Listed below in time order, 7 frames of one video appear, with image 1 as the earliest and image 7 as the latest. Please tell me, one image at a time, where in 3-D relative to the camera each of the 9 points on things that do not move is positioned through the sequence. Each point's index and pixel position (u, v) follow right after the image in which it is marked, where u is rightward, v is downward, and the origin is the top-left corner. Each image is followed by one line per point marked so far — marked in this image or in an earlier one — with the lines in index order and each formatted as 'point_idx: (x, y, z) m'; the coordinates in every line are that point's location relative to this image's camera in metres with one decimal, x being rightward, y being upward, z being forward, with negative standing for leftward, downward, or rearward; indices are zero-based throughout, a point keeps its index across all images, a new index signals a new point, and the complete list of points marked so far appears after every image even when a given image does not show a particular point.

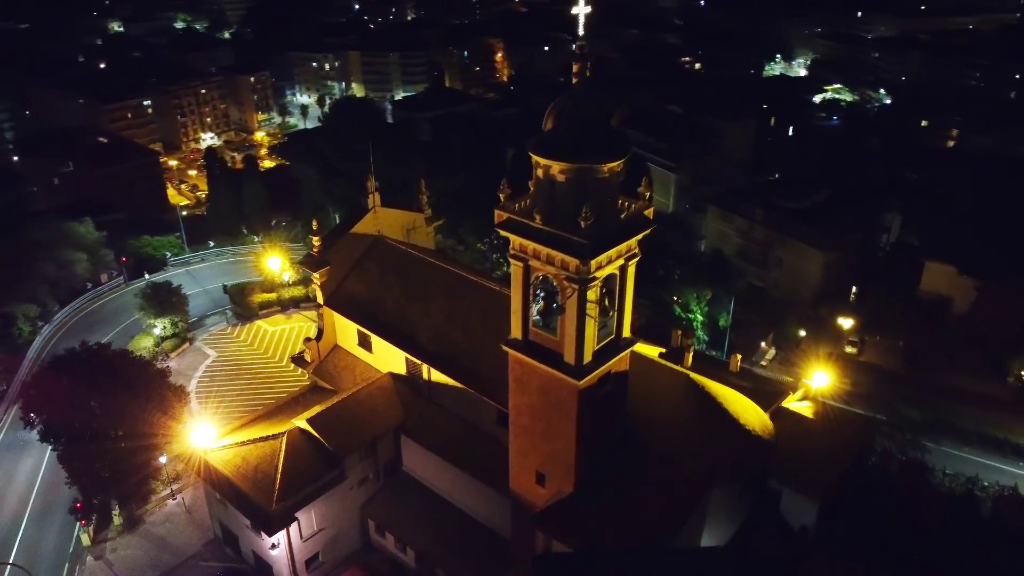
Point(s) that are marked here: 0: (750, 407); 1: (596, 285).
0: (+4.8, -2.3, +16.7) m
1: (+1.3, 0.0, +13.3) m
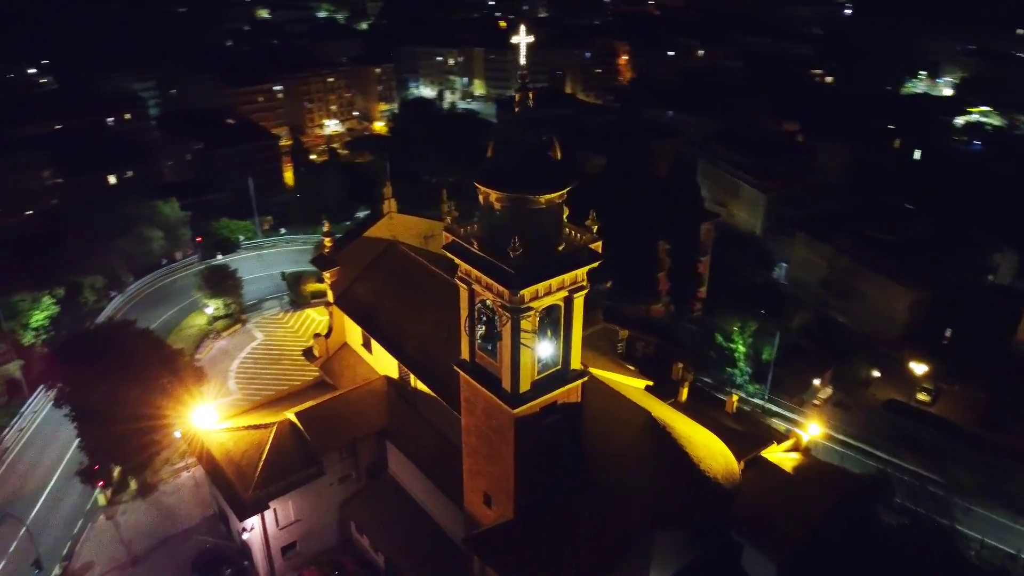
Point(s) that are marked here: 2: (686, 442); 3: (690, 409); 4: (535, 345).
0: (+4.1, -3.1, +16.1) m
1: (+0.3, -0.4, +13.1) m
2: (+3.4, -2.9, +15.4) m
3: (+4.0, -2.8, +18.7) m
4: (+0.3, -1.0, +13.4) m
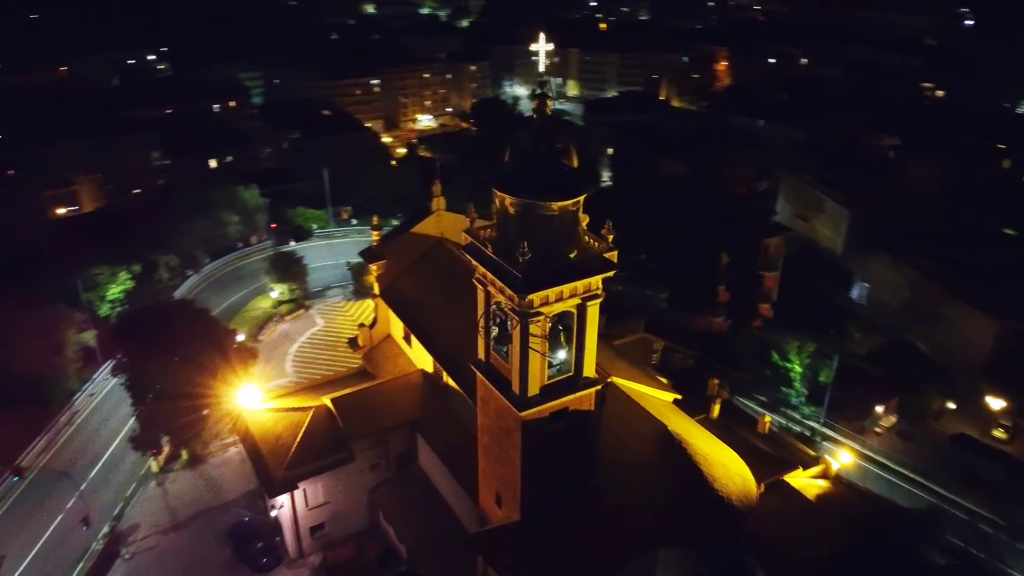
0: (+4.3, -3.5, +15.8) m
1: (+0.5, -0.5, +13.2) m
2: (+3.6, -3.2, +15.2) m
3: (+4.6, -3.1, +18.4) m
4: (+0.5, -1.0, +13.5) m
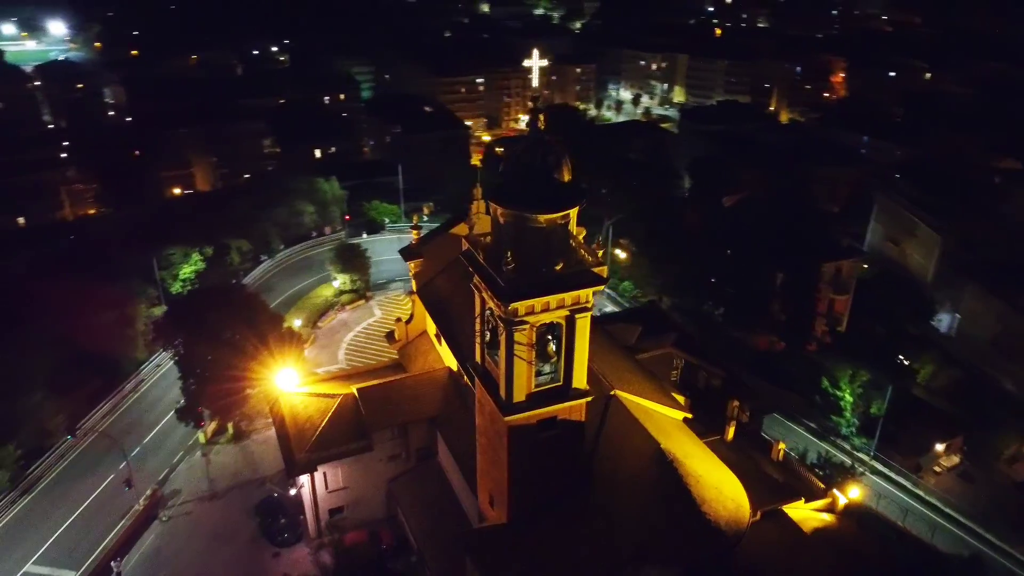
0: (+4.2, -3.9, +15.5) m
1: (+0.3, -0.7, +13.5) m
2: (+3.4, -3.5, +15.1) m
3: (+4.8, -3.6, +18.1) m
4: (+0.3, -1.2, +13.8) m
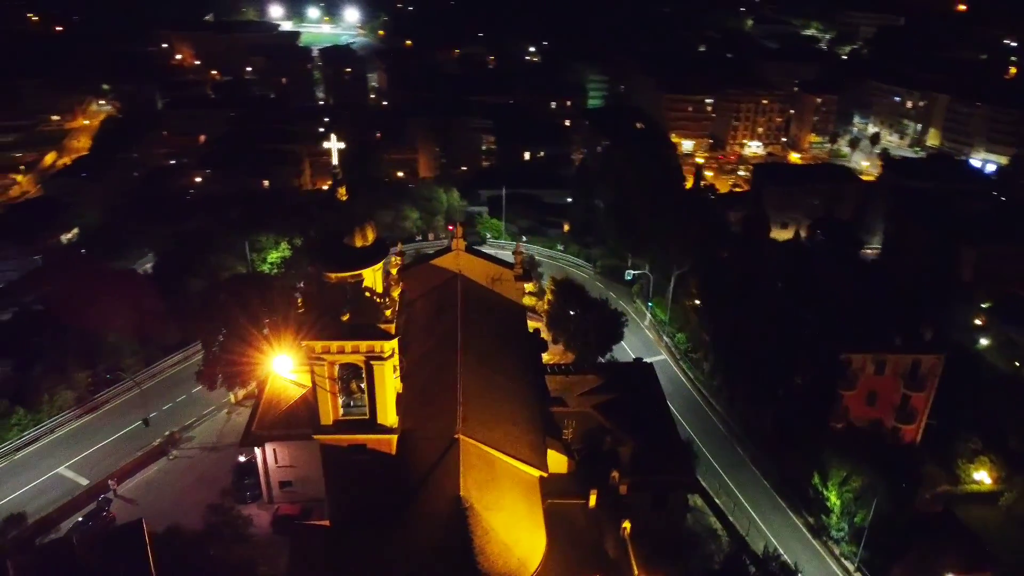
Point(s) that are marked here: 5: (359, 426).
0: (+0.3, -5.4, +16.6) m
1: (-3.5, -1.5, +15.7) m
2: (-0.6, -4.9, +16.4) m
3: (+1.6, -5.2, +18.9) m
4: (-3.5, -2.0, +16.0) m
5: (-3.0, -2.8, +16.5) m
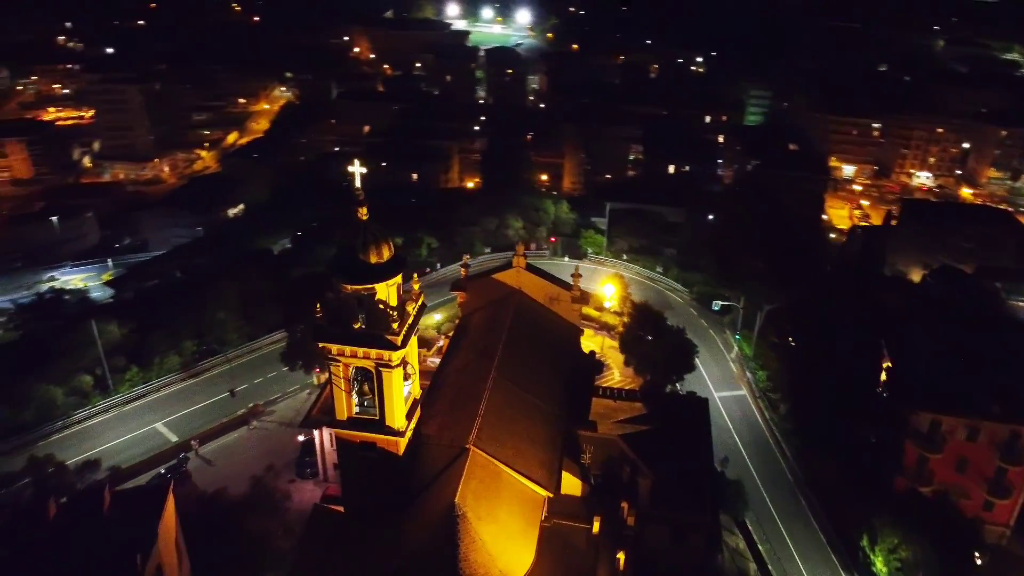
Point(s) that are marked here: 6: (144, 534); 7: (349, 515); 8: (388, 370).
0: (-0.1, -5.9, +17.4) m
1: (-3.5, -1.7, +17.2) m
2: (-0.9, -5.3, +17.3) m
3: (+1.7, -5.9, +19.4) m
4: (-3.5, -2.2, +17.5) m
5: (-3.1, -3.0, +17.9) m
6: (-7.9, -5.3, +17.5) m
7: (-3.6, -5.5, +19.0) m
8: (-2.6, -1.7, +16.9) m
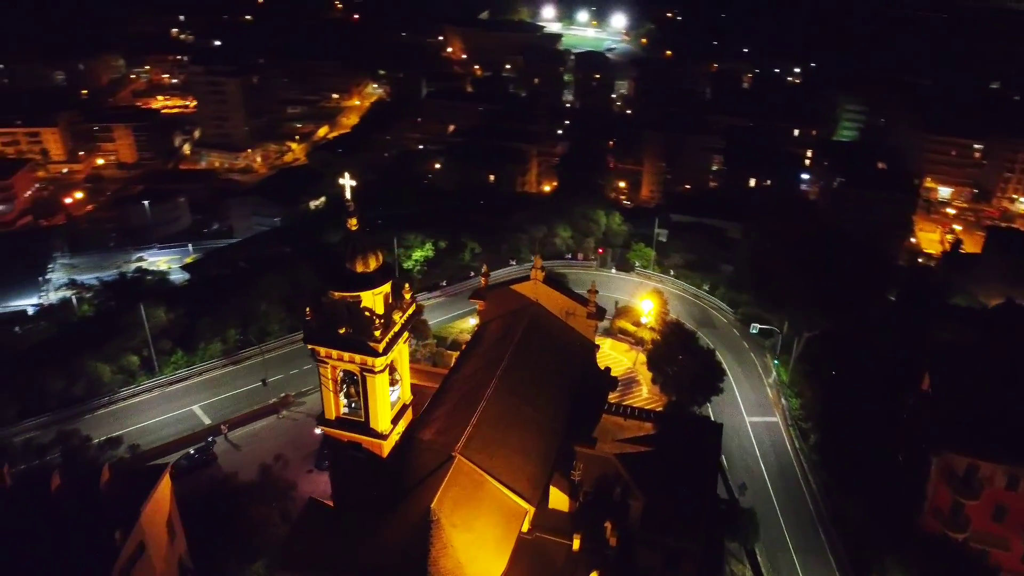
0: (-0.8, -6.2, +17.8) m
1: (-4.0, -1.8, +17.9) m
2: (-1.5, -5.6, +17.8) m
3: (+1.2, -6.4, +19.5) m
4: (-3.9, -2.3, +18.2) m
5: (-3.5, -3.2, +18.6) m
6: (-8.5, -5.1, +18.8) m
7: (-4.0, -5.6, +19.8) m
8: (-3.0, -1.9, +17.6) m
